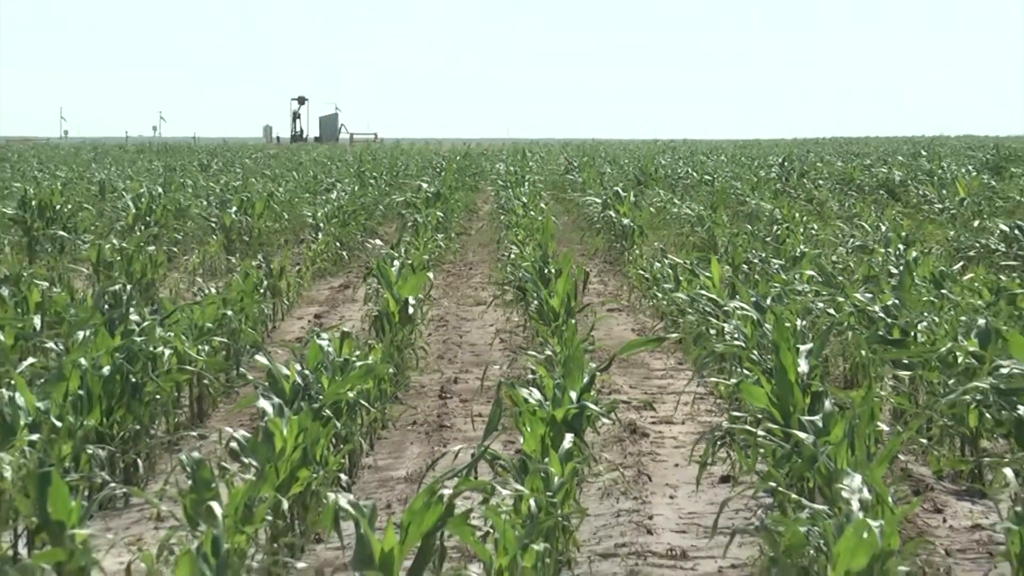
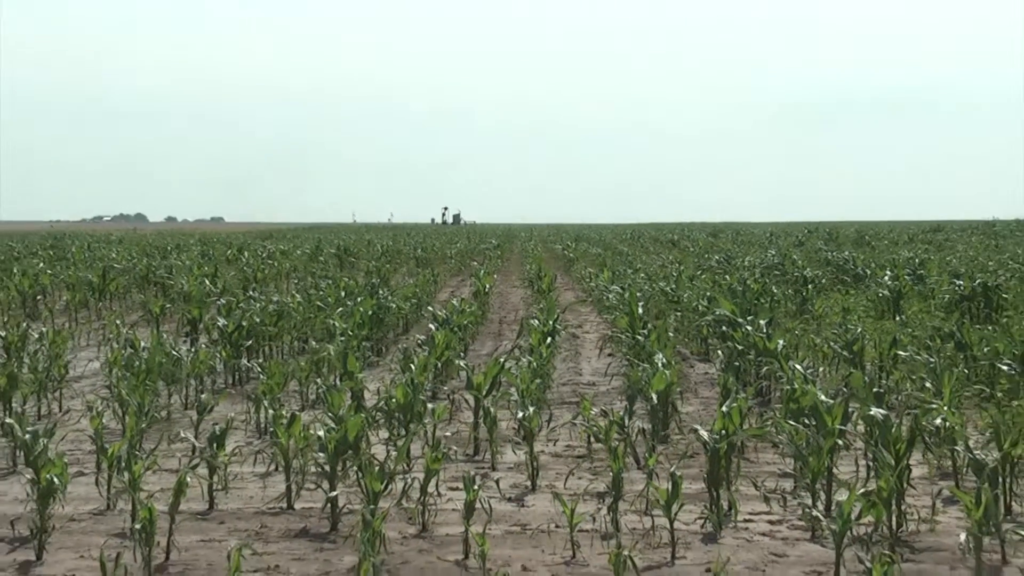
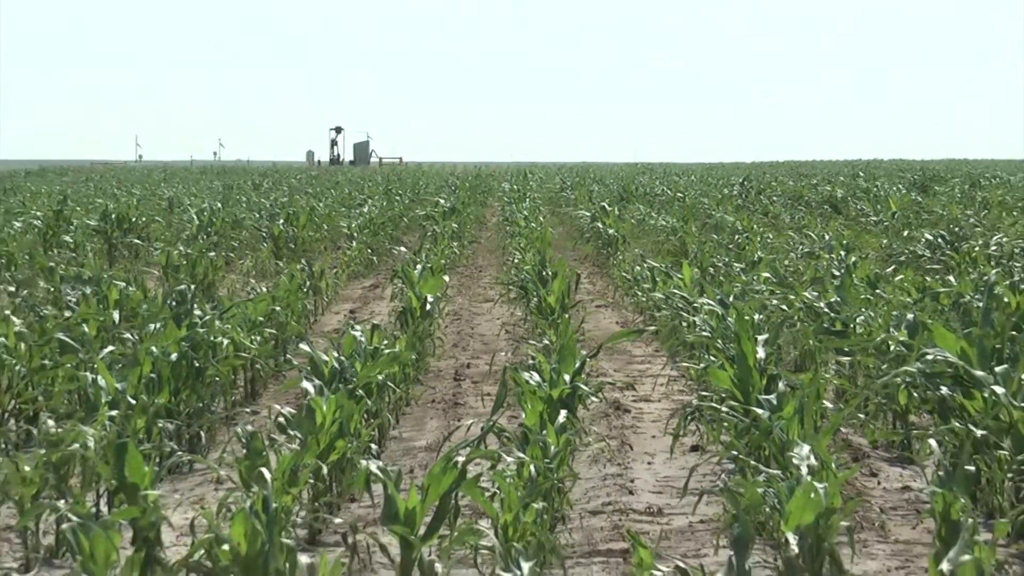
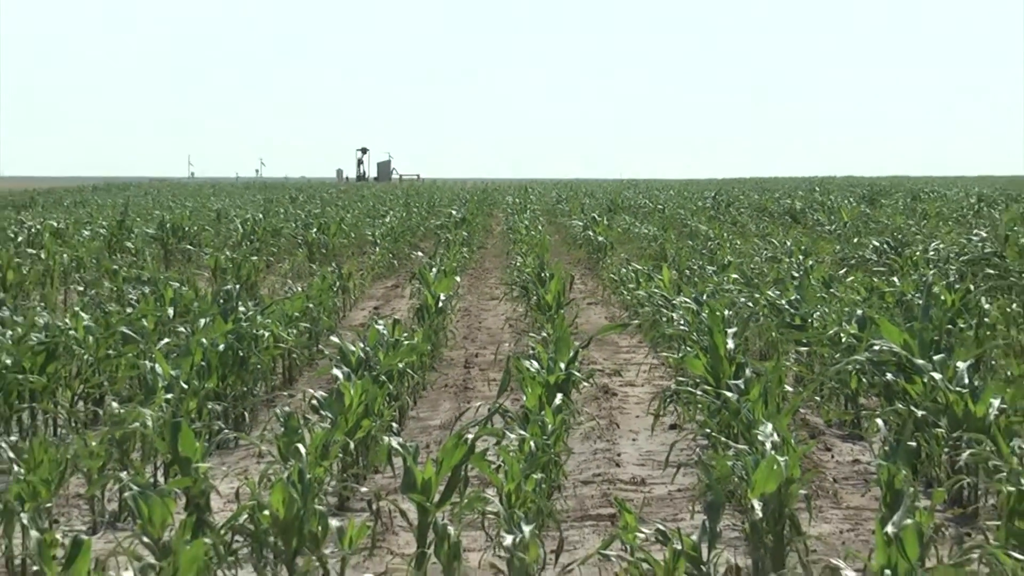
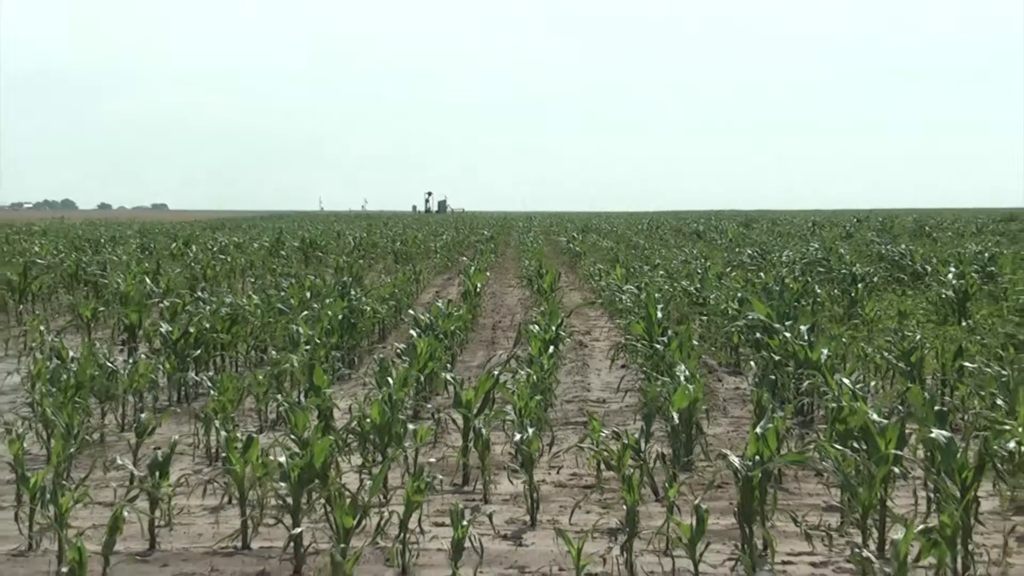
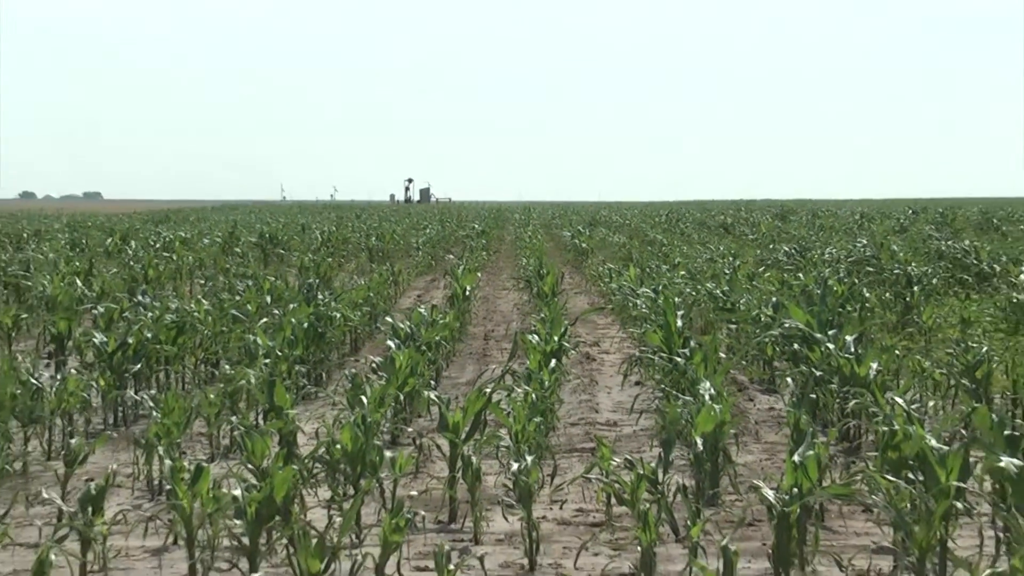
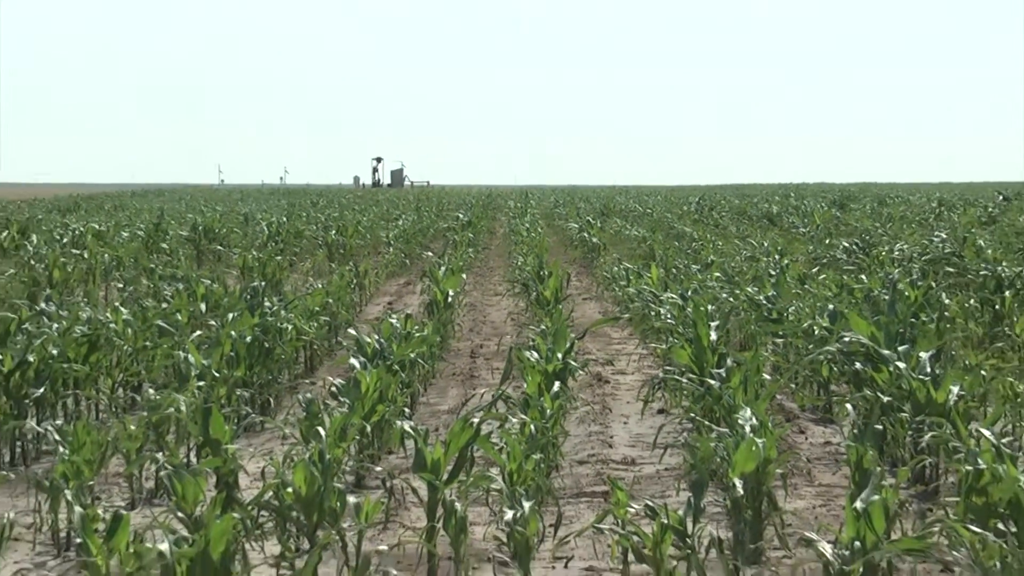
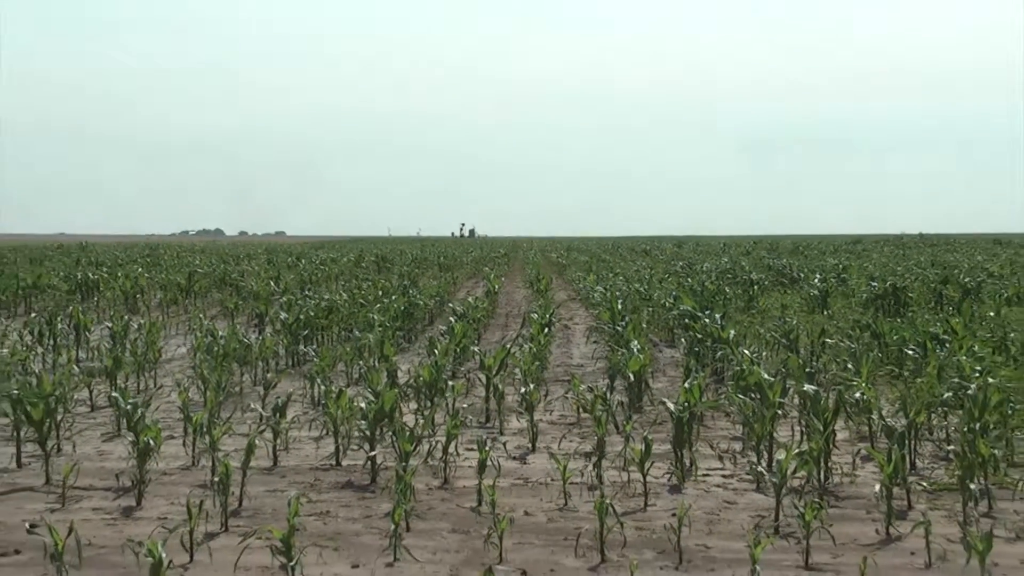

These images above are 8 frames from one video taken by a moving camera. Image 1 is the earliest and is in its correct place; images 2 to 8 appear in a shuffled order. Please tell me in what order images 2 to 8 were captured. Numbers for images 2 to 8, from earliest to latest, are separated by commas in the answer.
3, 4, 7, 6, 5, 2, 8
